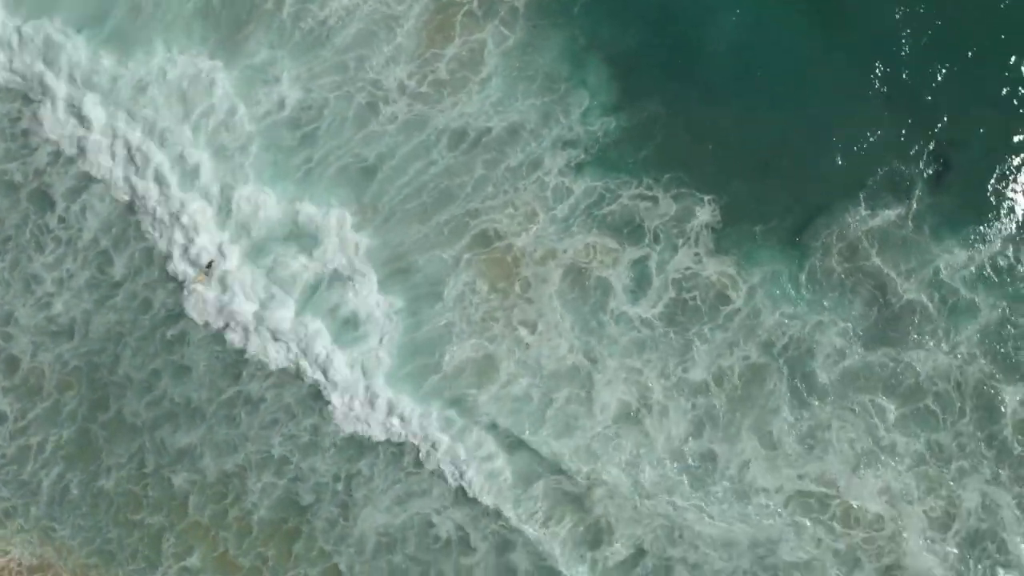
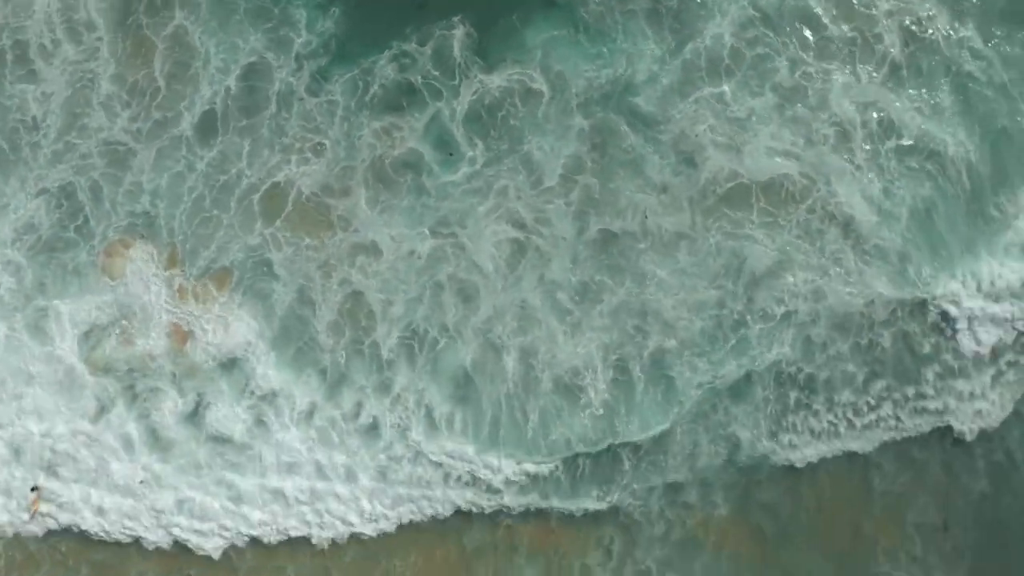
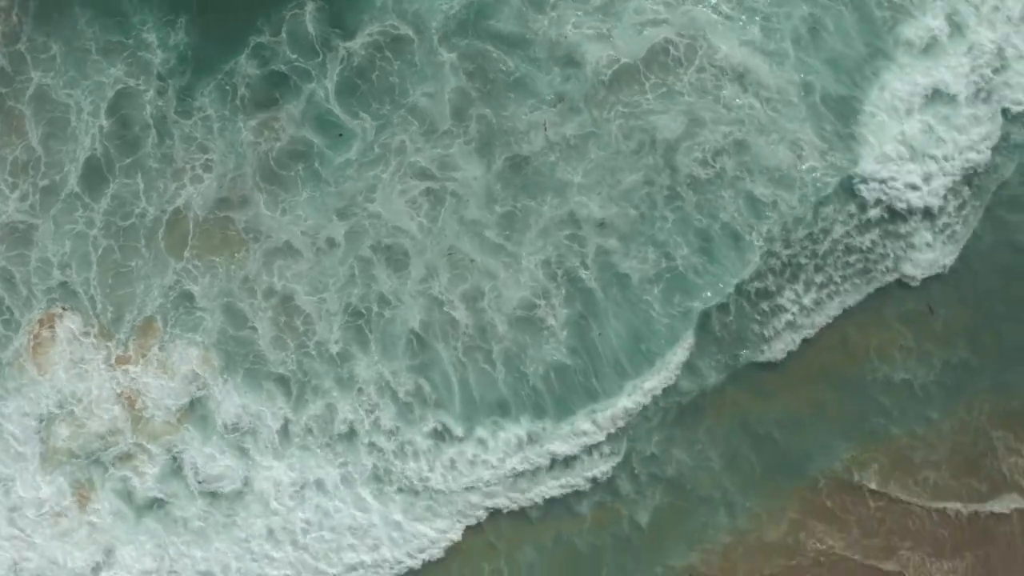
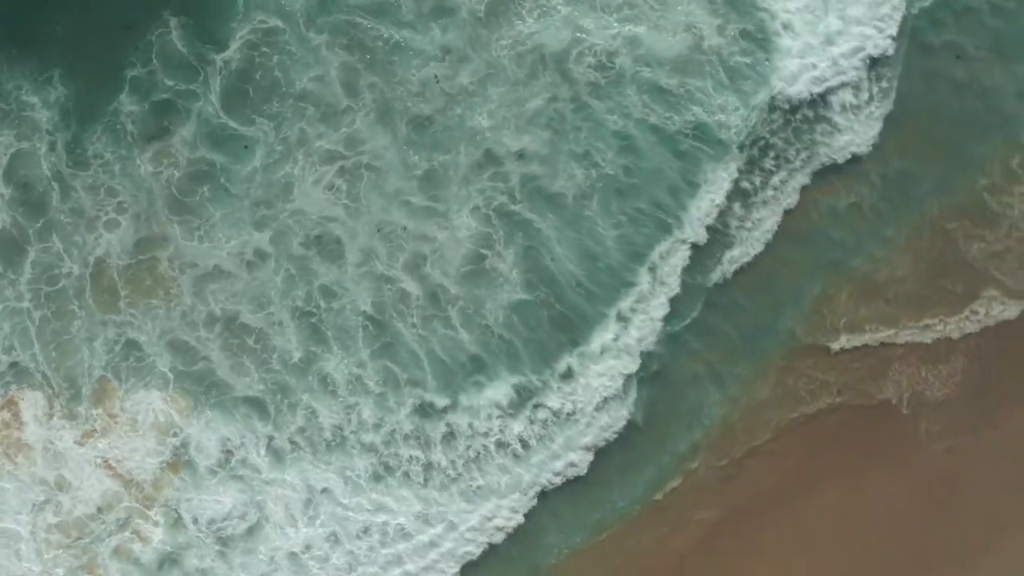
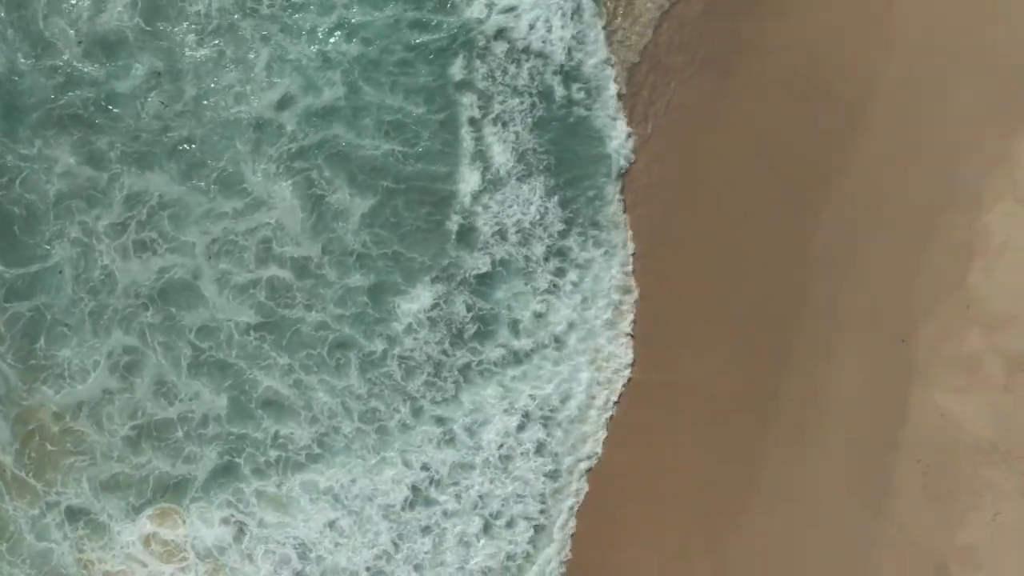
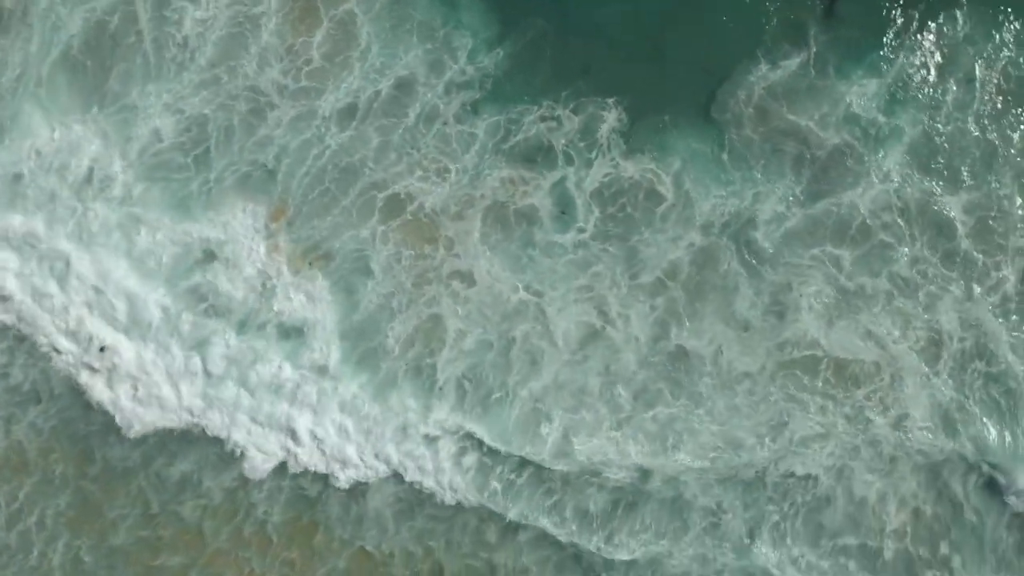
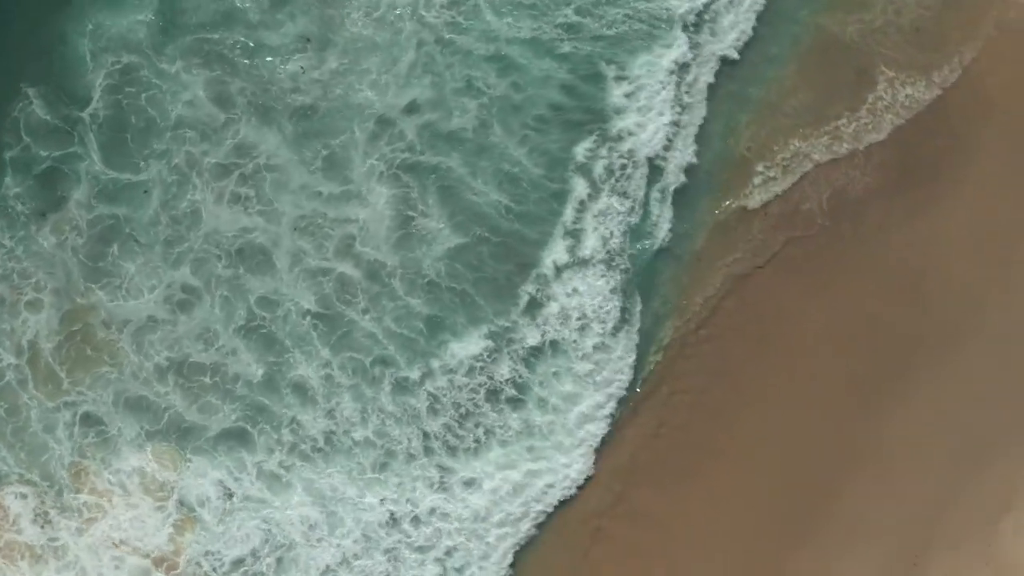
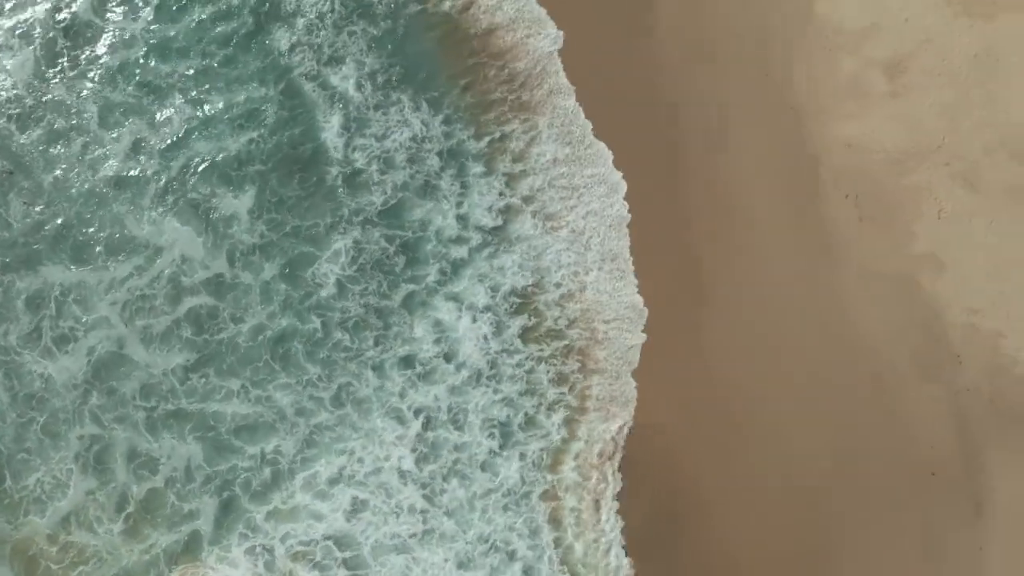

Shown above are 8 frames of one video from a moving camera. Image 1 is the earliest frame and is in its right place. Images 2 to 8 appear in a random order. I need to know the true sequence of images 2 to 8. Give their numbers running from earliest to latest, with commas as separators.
6, 2, 3, 4, 7, 5, 8
